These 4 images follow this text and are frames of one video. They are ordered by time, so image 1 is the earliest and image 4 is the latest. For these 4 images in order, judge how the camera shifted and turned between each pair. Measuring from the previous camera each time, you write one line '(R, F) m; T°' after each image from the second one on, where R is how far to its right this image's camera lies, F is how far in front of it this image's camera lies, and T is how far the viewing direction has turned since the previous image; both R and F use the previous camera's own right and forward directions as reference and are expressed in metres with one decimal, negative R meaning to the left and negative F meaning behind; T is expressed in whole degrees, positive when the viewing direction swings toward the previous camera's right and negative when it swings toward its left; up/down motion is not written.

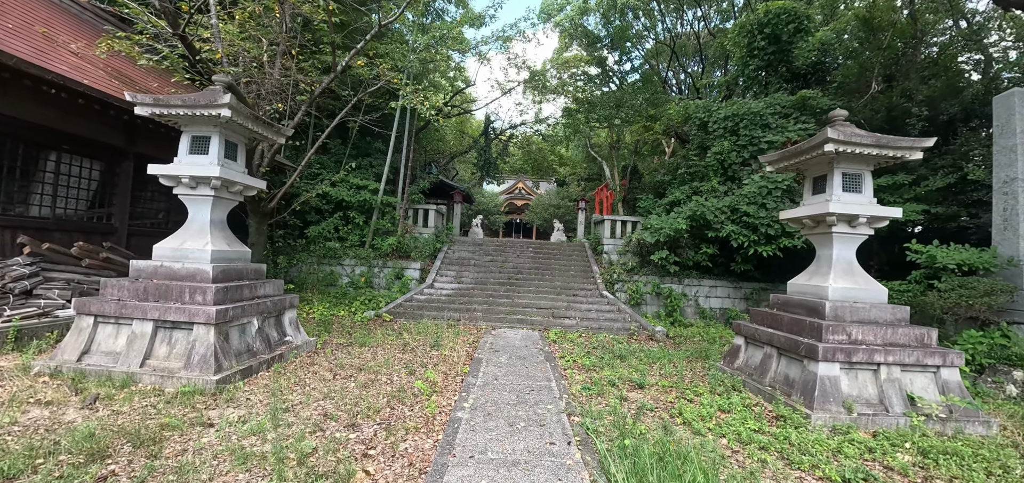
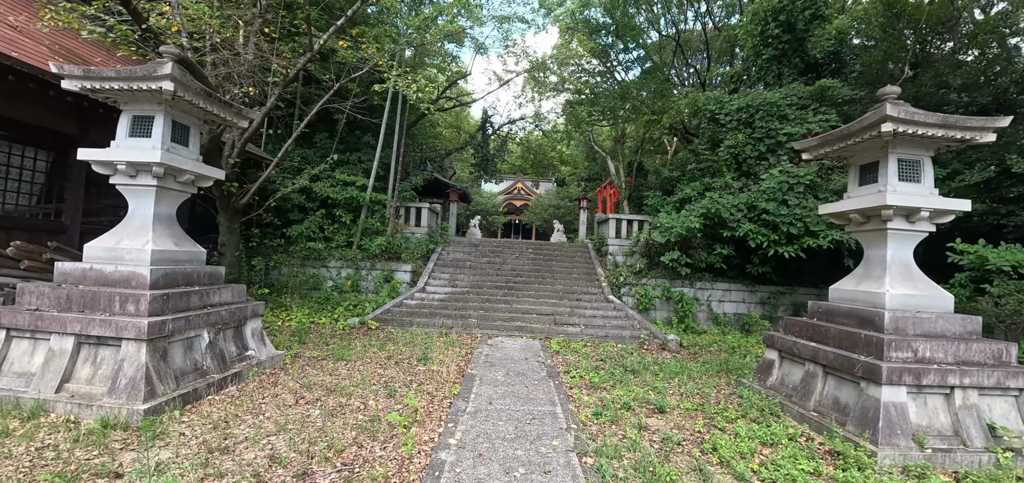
(0.0, +0.7) m; 0°
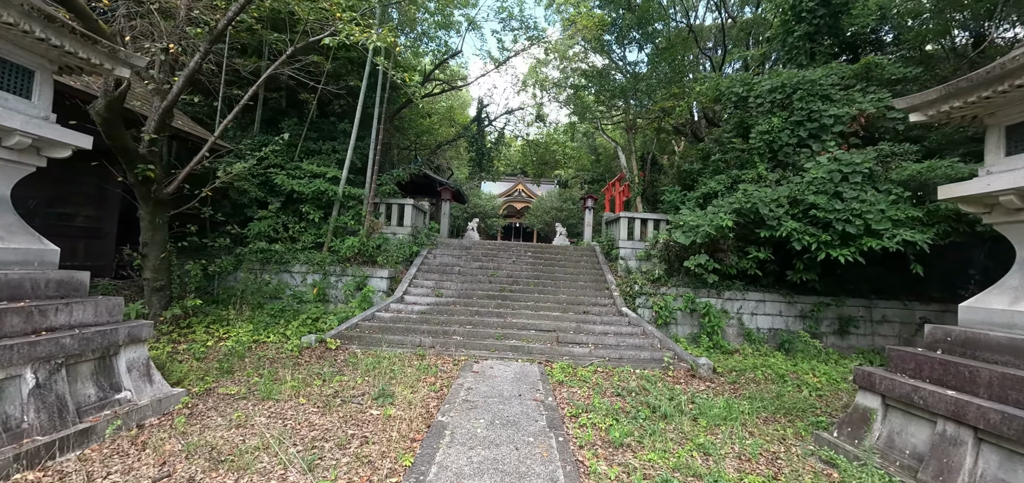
(+0.1, +1.3) m; 0°
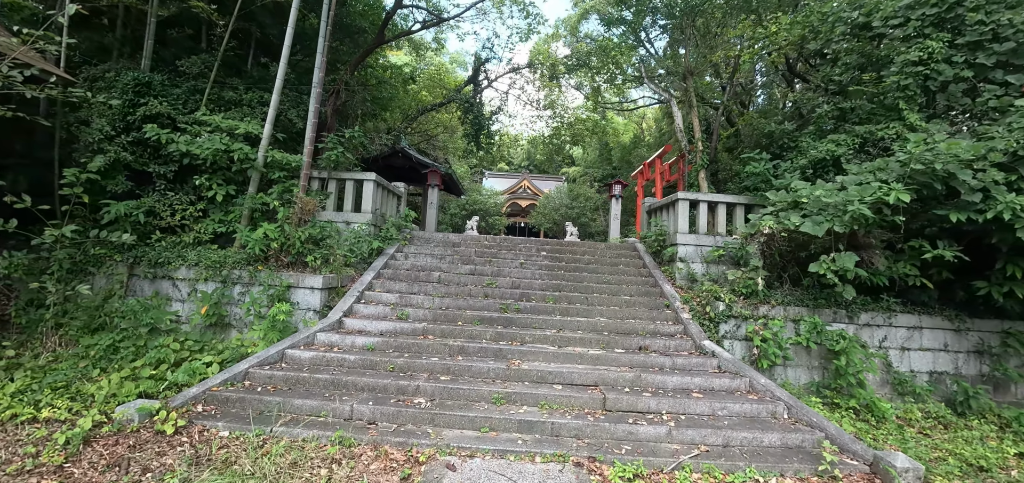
(-0.1, +2.7) m; 0°
